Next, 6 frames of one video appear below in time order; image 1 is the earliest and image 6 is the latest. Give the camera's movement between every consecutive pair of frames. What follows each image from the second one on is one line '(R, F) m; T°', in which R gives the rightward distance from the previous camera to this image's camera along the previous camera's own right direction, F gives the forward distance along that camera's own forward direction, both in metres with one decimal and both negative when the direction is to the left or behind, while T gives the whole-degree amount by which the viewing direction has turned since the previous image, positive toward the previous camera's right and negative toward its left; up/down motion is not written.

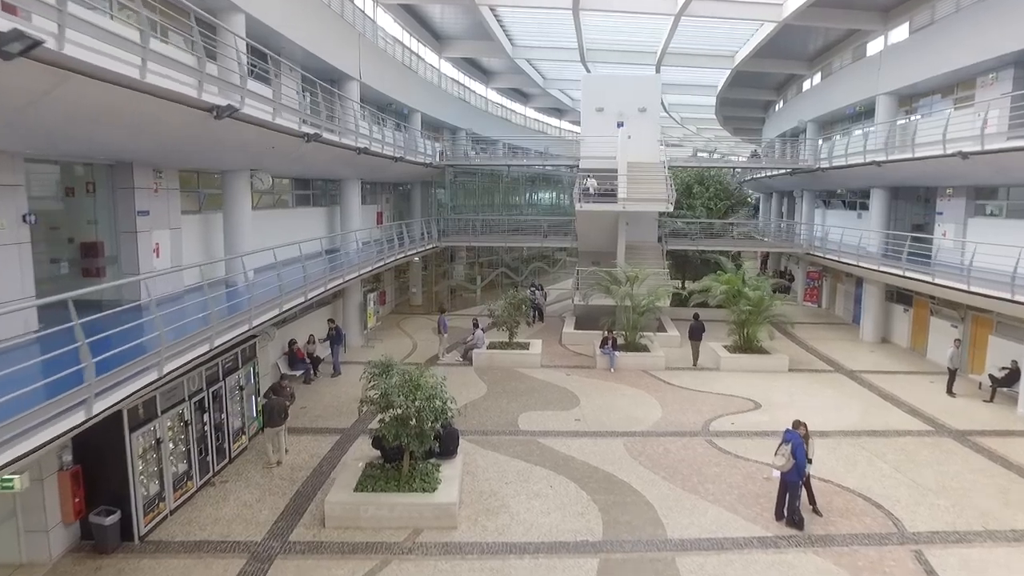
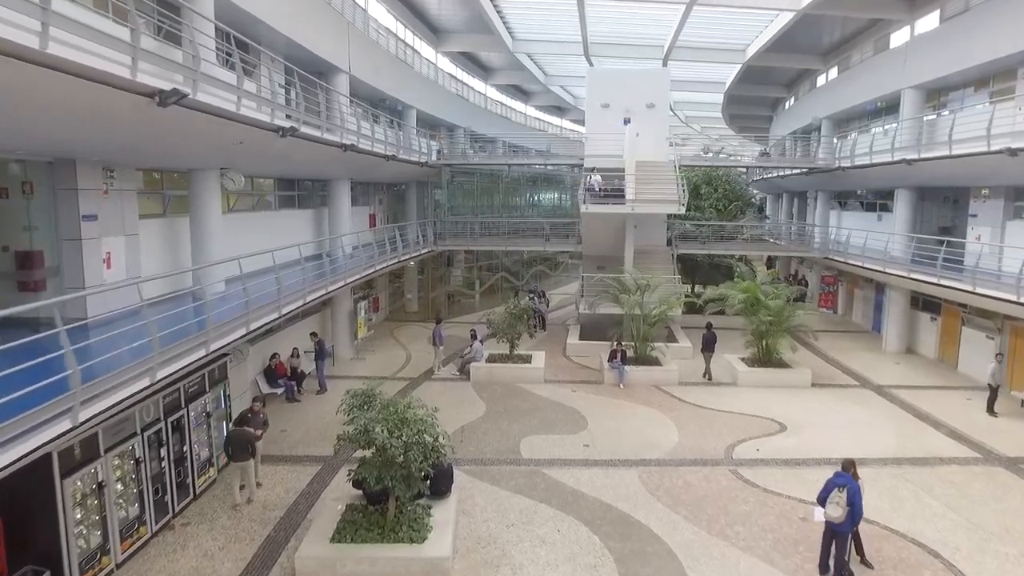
(0.0, +1.2) m; 0°
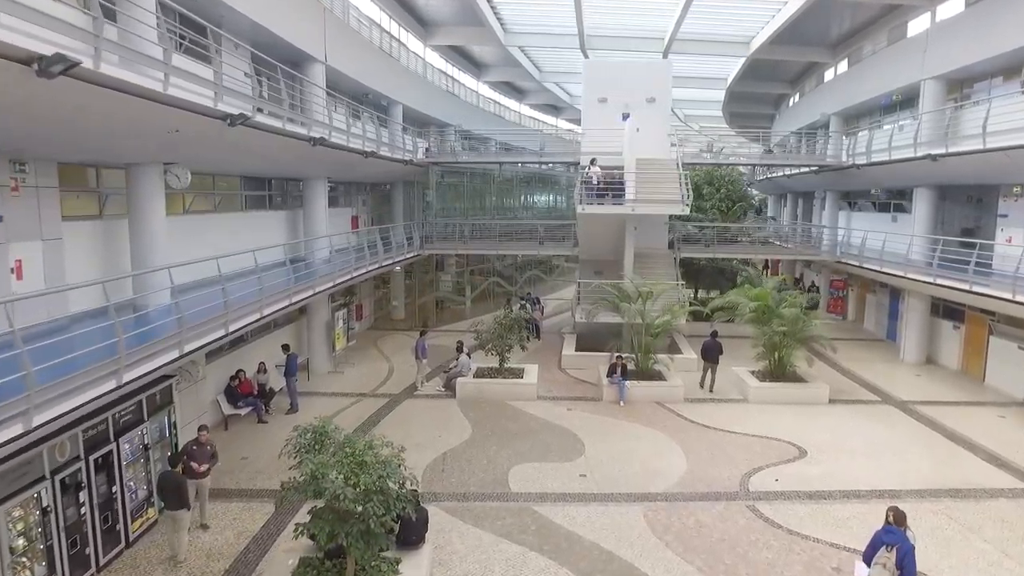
(+0.1, +1.3) m; 0°
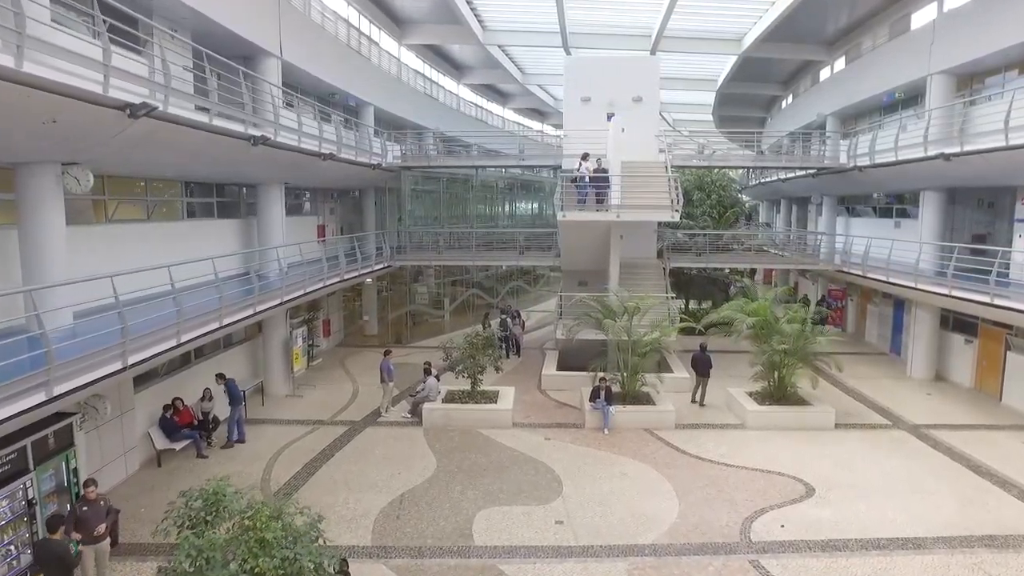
(+0.3, +1.3) m; +1°
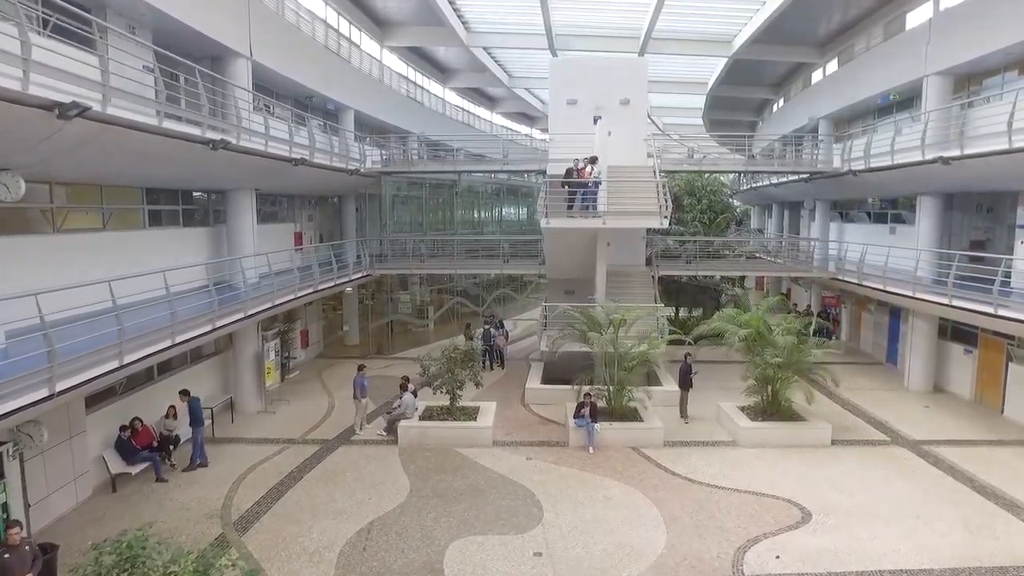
(+0.2, +0.6) m; 0°
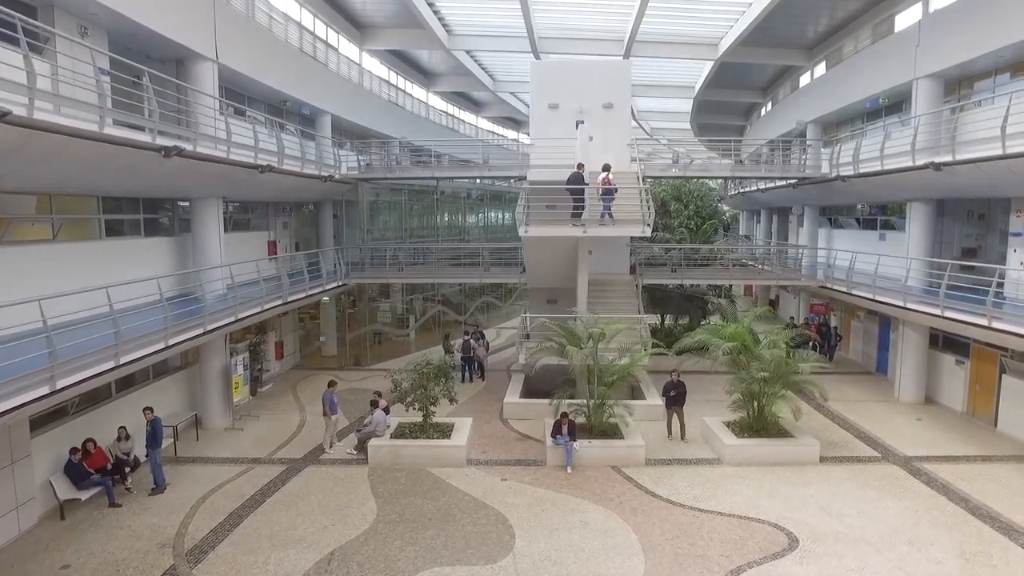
(+0.2, +0.5) m; +1°
